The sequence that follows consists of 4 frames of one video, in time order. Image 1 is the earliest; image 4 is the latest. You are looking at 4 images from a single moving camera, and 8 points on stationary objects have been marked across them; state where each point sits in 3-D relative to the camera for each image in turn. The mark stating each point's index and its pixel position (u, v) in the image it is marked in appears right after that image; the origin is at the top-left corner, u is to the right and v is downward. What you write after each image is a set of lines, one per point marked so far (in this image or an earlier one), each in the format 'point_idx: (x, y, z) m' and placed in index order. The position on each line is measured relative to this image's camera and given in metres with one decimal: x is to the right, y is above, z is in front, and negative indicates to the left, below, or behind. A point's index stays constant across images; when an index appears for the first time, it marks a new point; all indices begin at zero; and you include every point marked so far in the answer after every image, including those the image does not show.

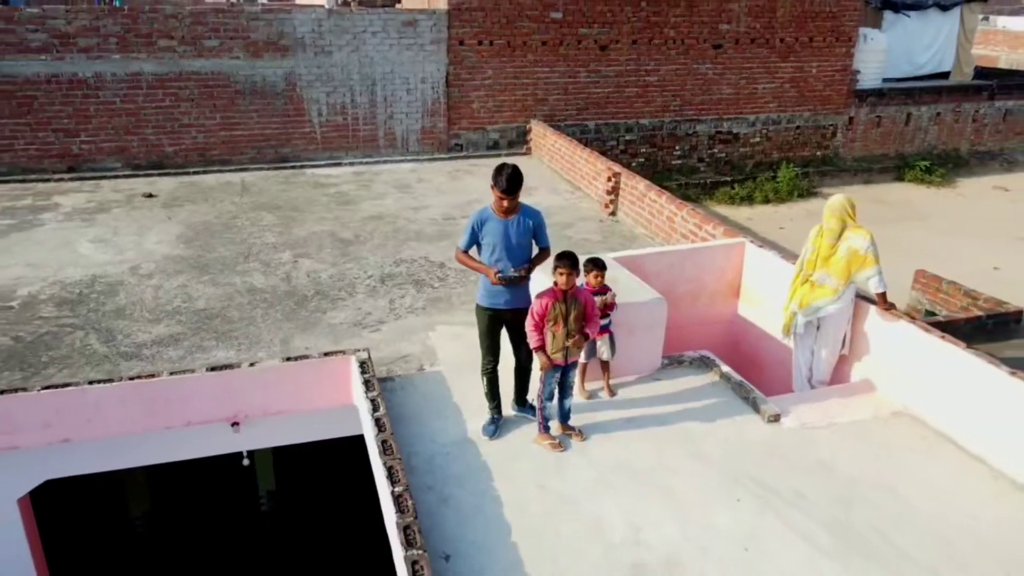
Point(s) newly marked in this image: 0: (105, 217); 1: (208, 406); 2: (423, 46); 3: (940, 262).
0: (-3.9, +0.7, +7.1) m
1: (-1.7, -0.7, +4.2) m
2: (-1.1, +2.9, +9.1) m
3: (+4.9, +0.3, +8.7) m
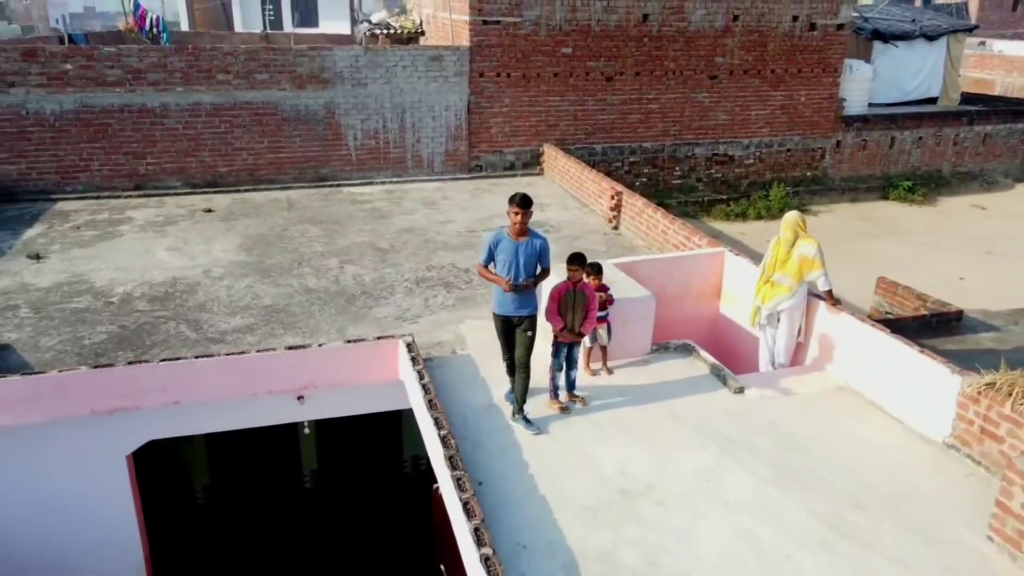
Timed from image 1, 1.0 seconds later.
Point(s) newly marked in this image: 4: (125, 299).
0: (-3.7, +0.6, +8.2) m
1: (-1.6, -0.6, +5.2) m
2: (-0.9, +2.8, +10.1) m
3: (+5.1, +0.2, +9.7) m
4: (-3.3, -0.1, +6.4) m
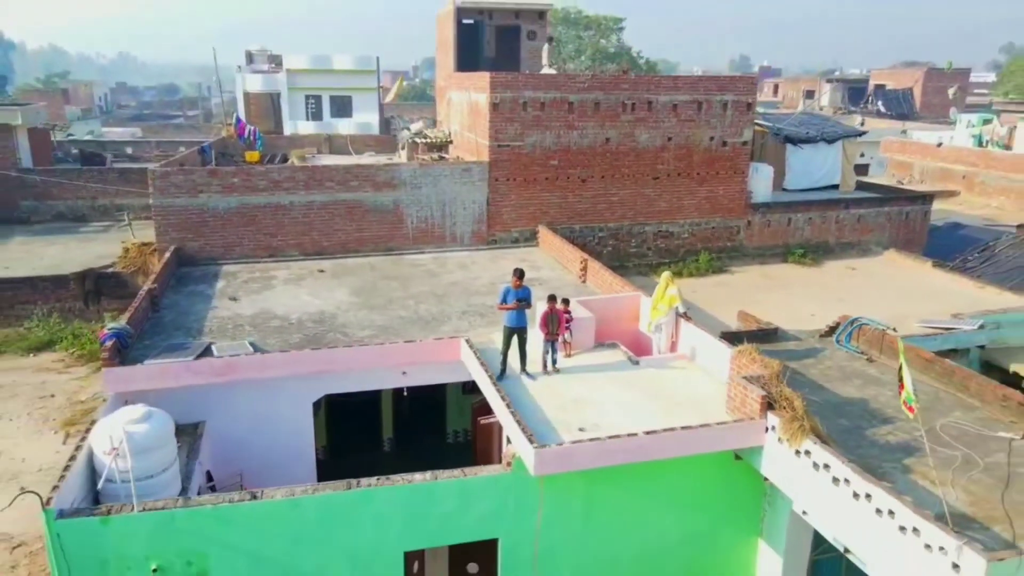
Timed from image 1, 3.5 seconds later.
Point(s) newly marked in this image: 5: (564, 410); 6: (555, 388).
0: (-3.6, +0.1, +13.1) m
1: (-1.5, -0.9, +10.0) m
2: (-0.8, +2.1, +15.2) m
3: (+5.2, -0.5, +14.5) m
4: (-3.2, -0.5, +11.2) m
5: (+0.6, -1.4, +8.4) m
6: (+0.5, -1.2, +9.0) m
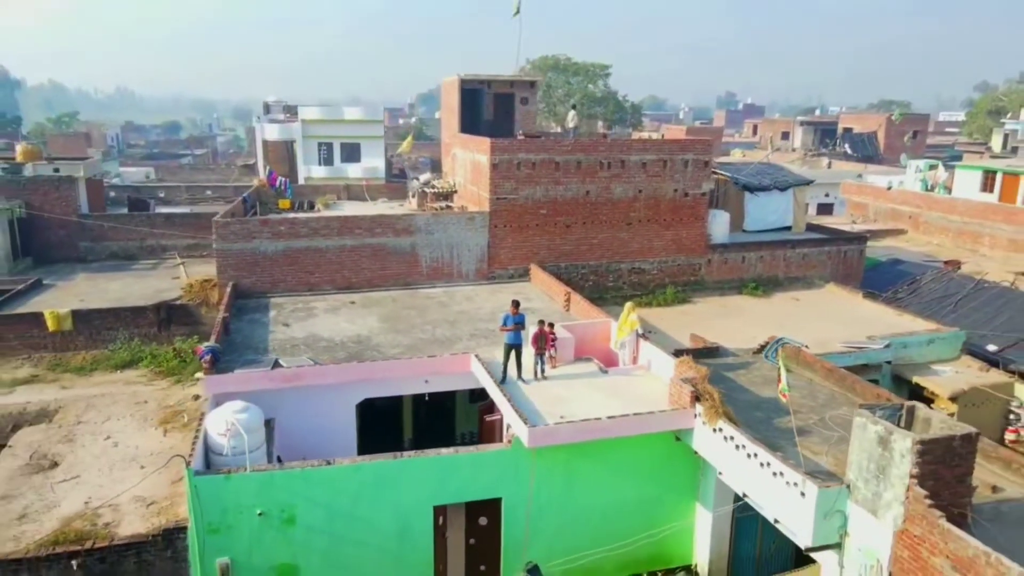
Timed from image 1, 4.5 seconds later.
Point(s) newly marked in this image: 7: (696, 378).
0: (-3.7, -0.5, +16.1) m
1: (-1.5, -1.4, +12.9) m
2: (-0.9, +1.4, +18.2) m
3: (+5.1, -1.1, +17.5) m
4: (-3.2, -1.0, +14.1) m
5: (+0.6, -1.8, +11.4) m
6: (+0.5, -1.6, +12.0) m
7: (+2.7, -1.3, +11.0) m
